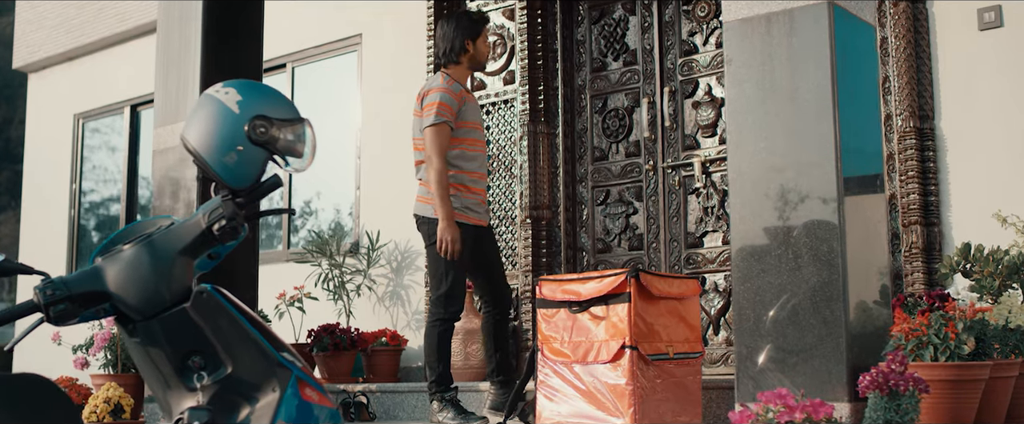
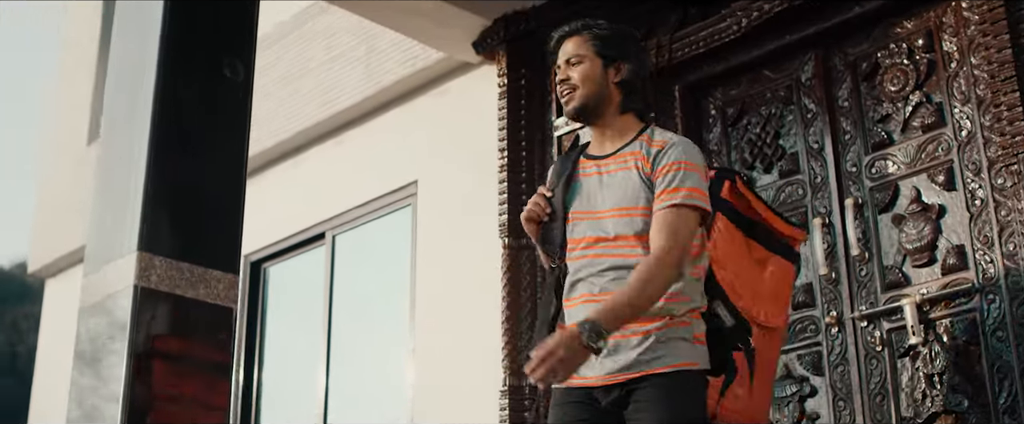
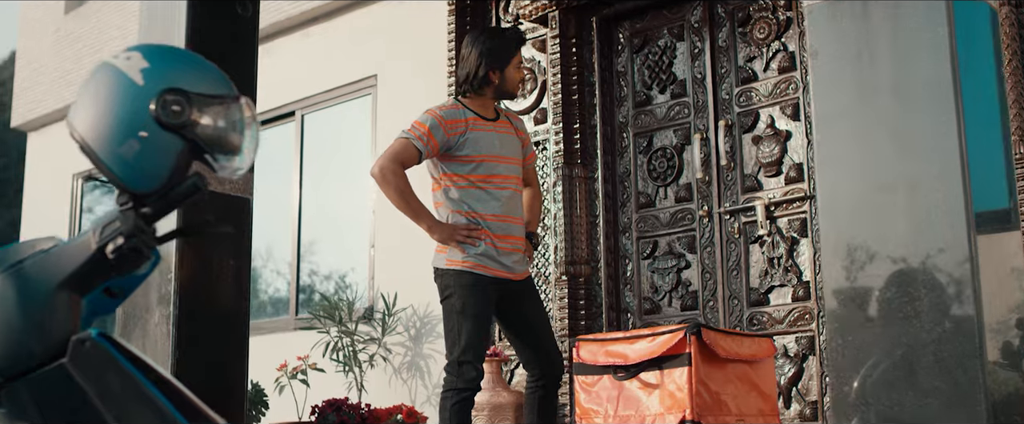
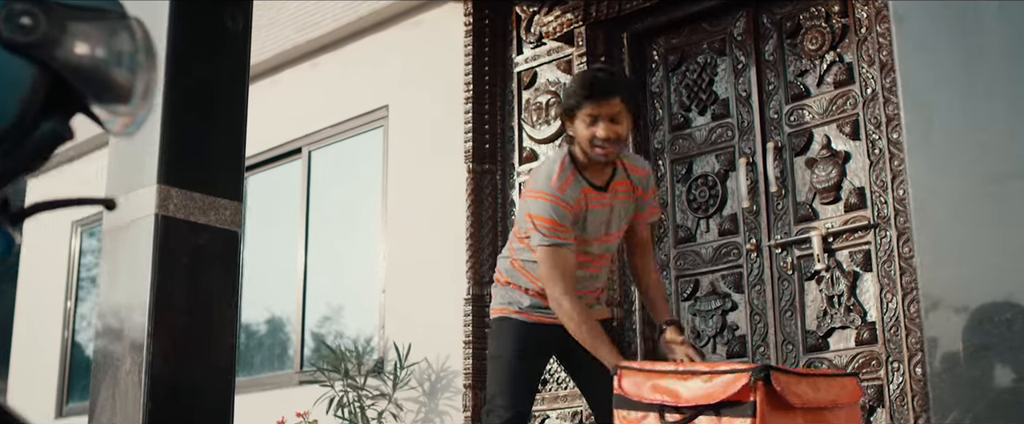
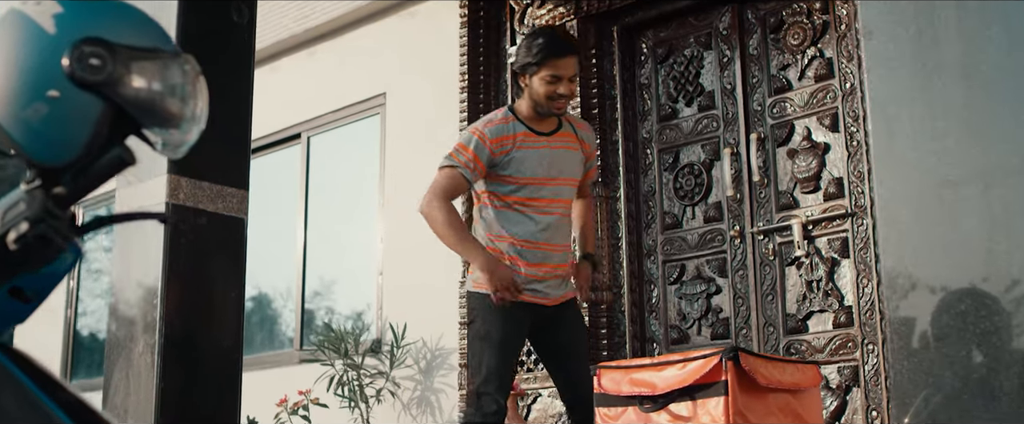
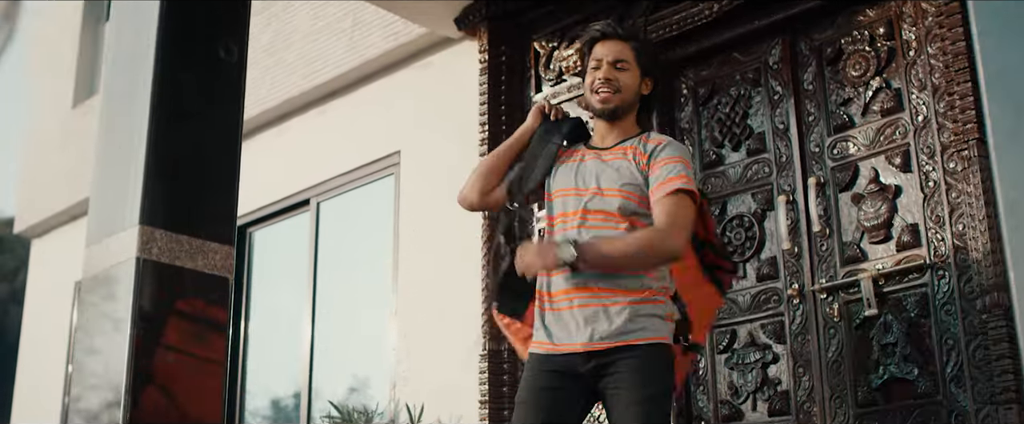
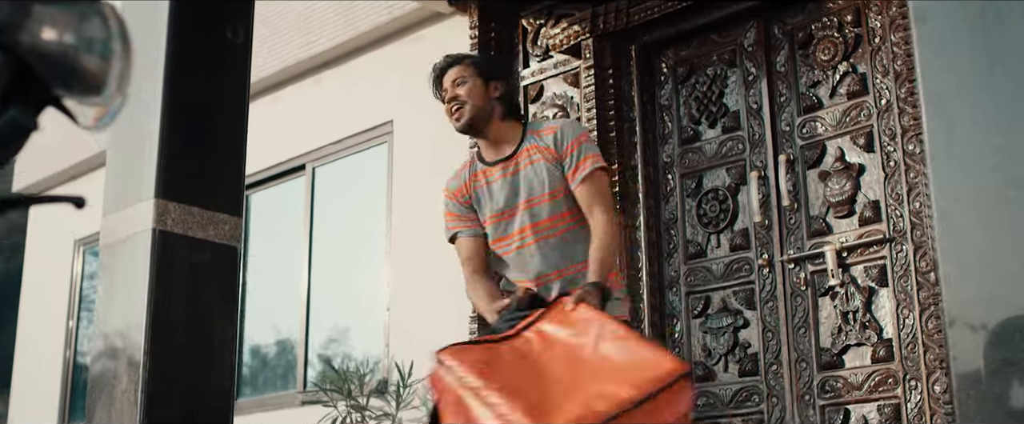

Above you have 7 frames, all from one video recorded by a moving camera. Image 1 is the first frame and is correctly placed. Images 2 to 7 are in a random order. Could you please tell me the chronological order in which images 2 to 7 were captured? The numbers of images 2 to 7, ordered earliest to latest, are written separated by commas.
3, 5, 4, 7, 6, 2
